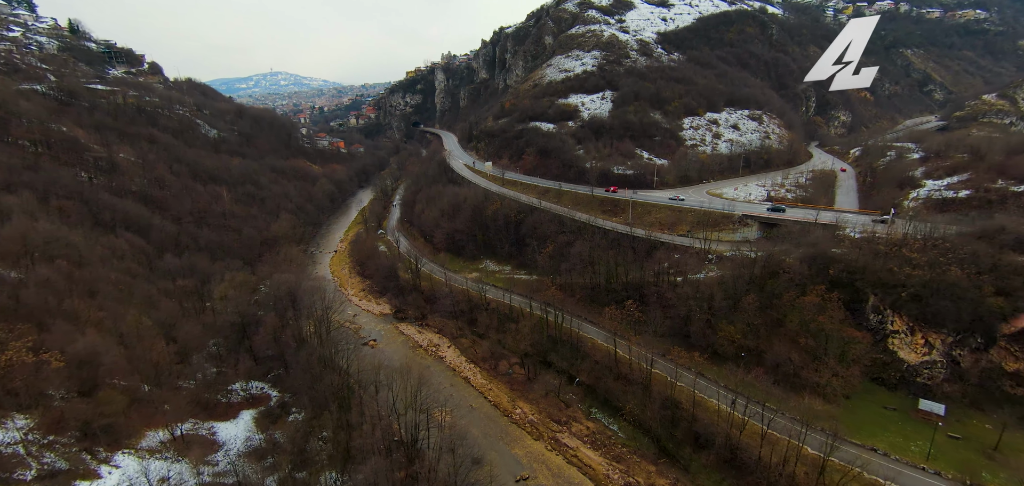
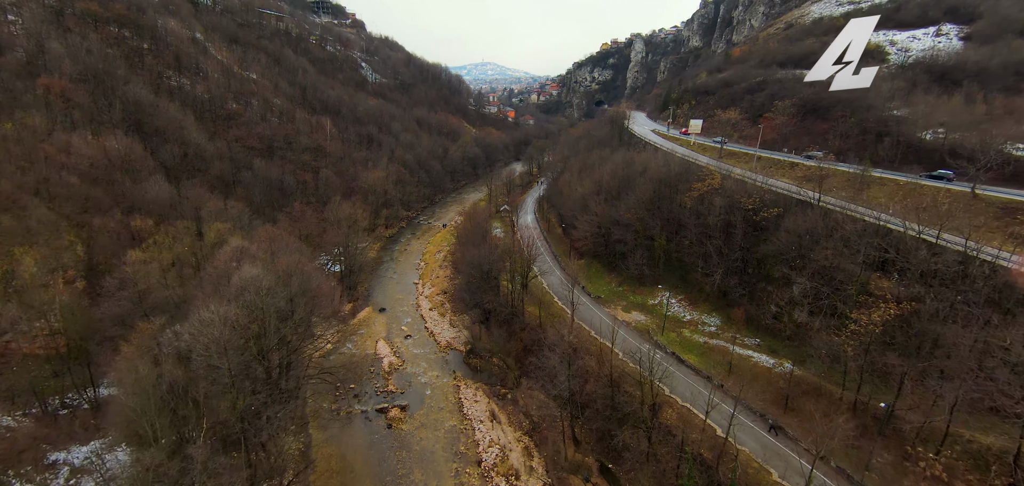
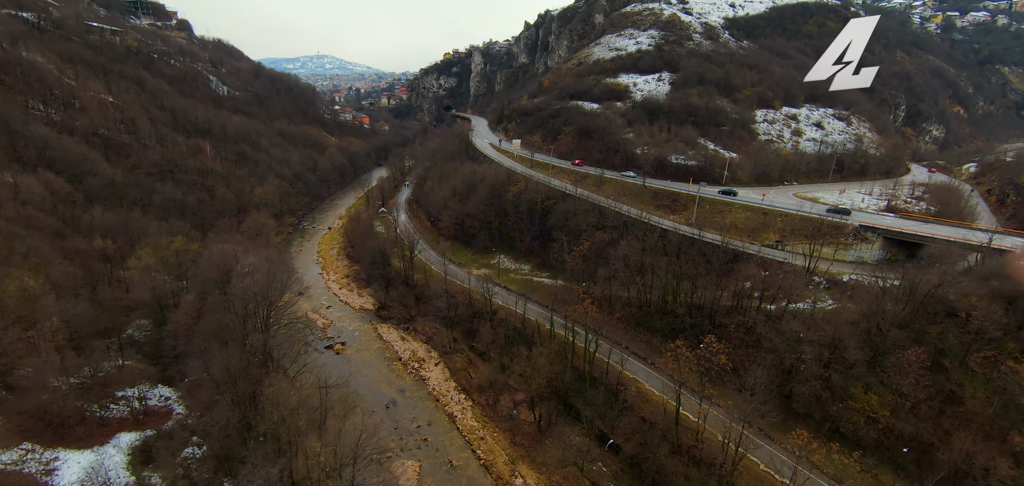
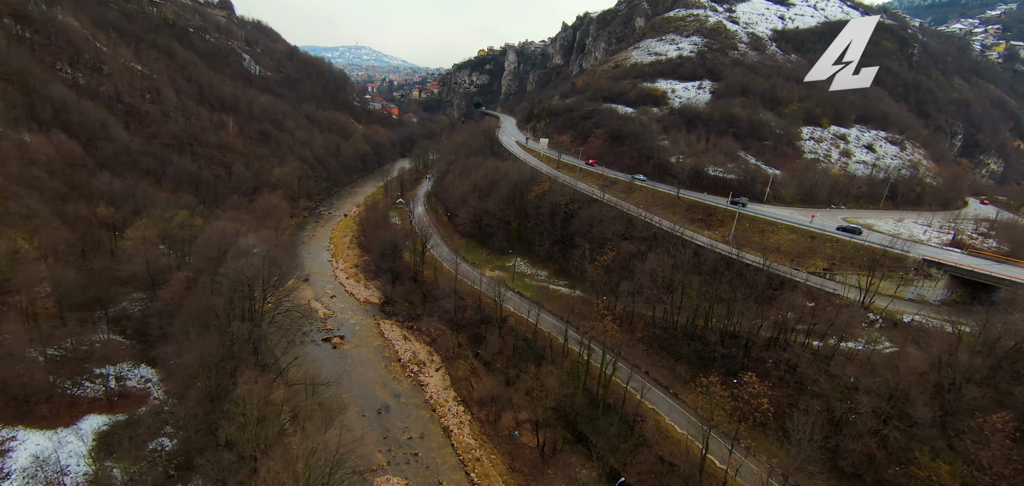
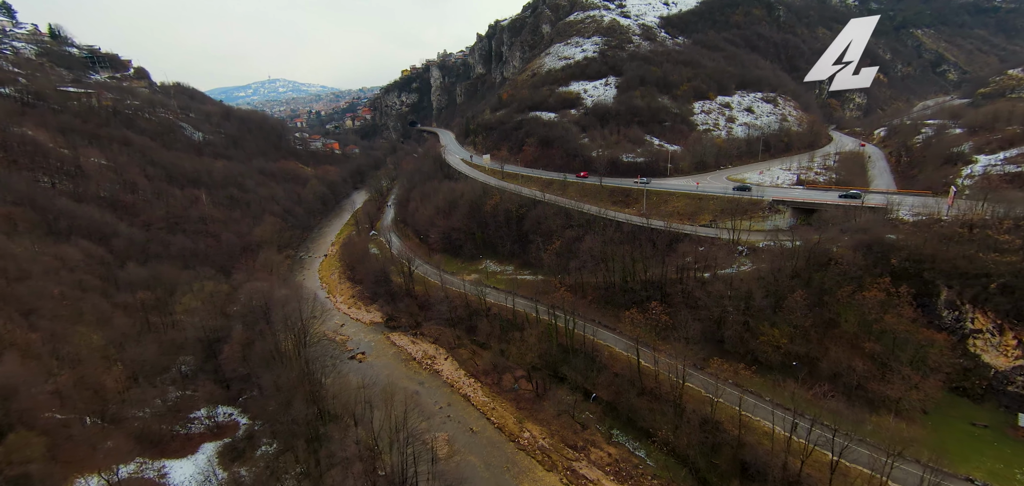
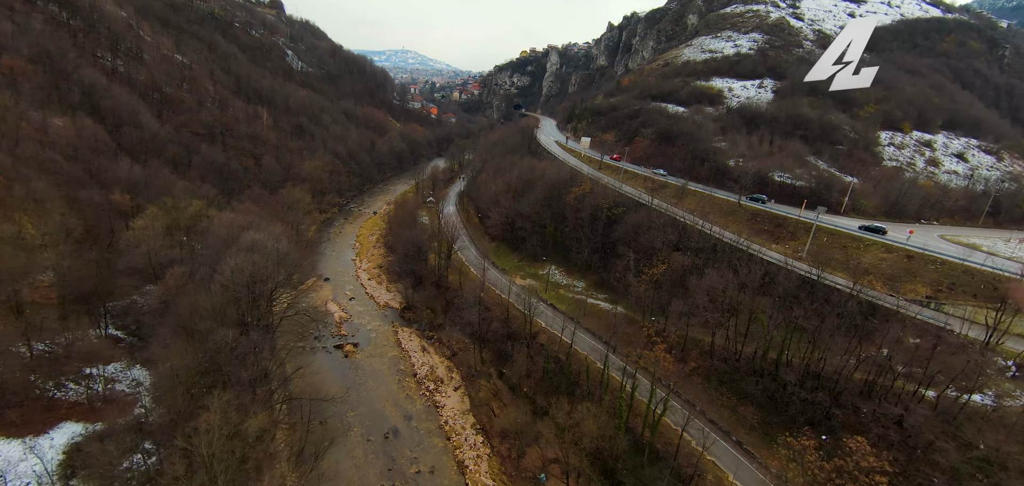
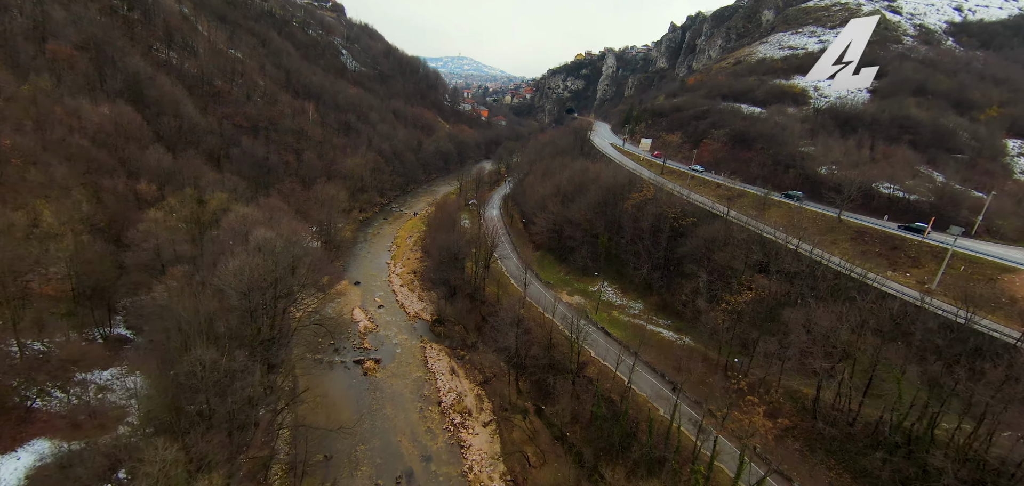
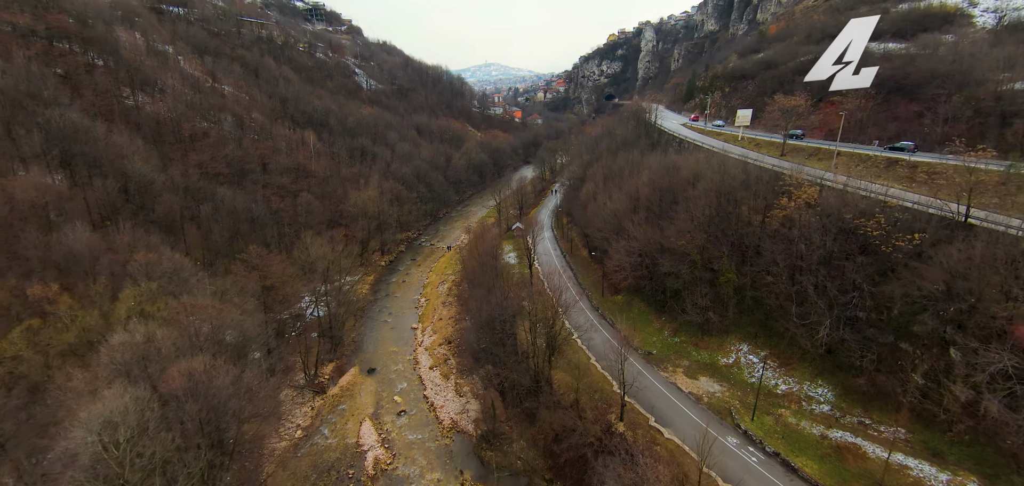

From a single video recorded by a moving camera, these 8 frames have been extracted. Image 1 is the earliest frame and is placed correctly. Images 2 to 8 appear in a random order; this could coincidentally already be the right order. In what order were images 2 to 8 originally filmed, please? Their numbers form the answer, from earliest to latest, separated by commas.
5, 3, 4, 6, 7, 2, 8
